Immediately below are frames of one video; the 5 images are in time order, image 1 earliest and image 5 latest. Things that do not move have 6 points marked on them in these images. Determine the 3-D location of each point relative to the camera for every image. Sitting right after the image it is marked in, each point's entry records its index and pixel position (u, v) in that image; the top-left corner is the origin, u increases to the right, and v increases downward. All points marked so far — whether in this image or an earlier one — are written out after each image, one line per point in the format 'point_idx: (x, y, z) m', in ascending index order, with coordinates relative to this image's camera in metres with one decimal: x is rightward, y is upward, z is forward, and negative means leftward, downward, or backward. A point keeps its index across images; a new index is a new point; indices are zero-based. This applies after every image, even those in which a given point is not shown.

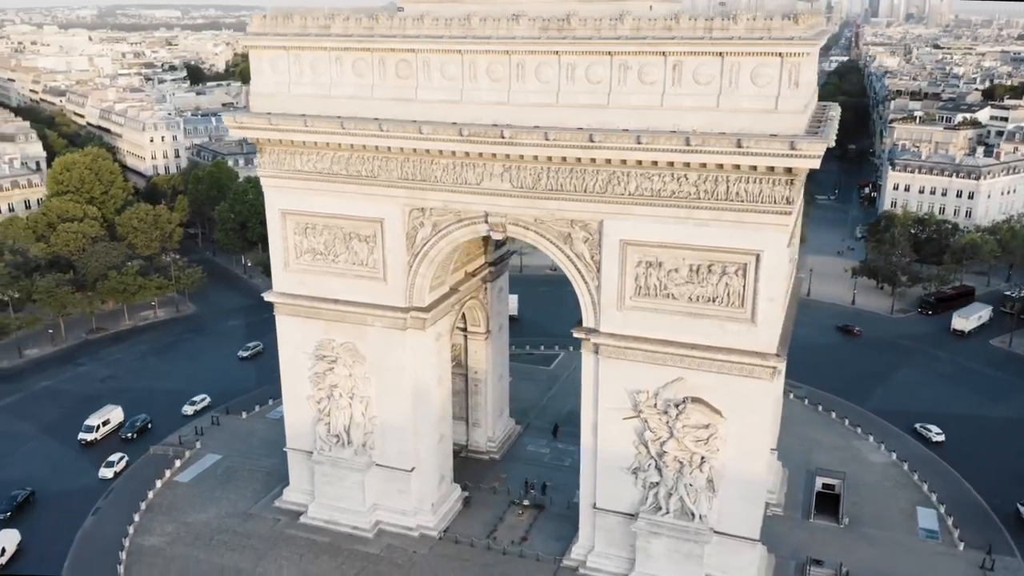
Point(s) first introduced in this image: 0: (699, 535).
0: (+4.5, -5.9, +19.6) m
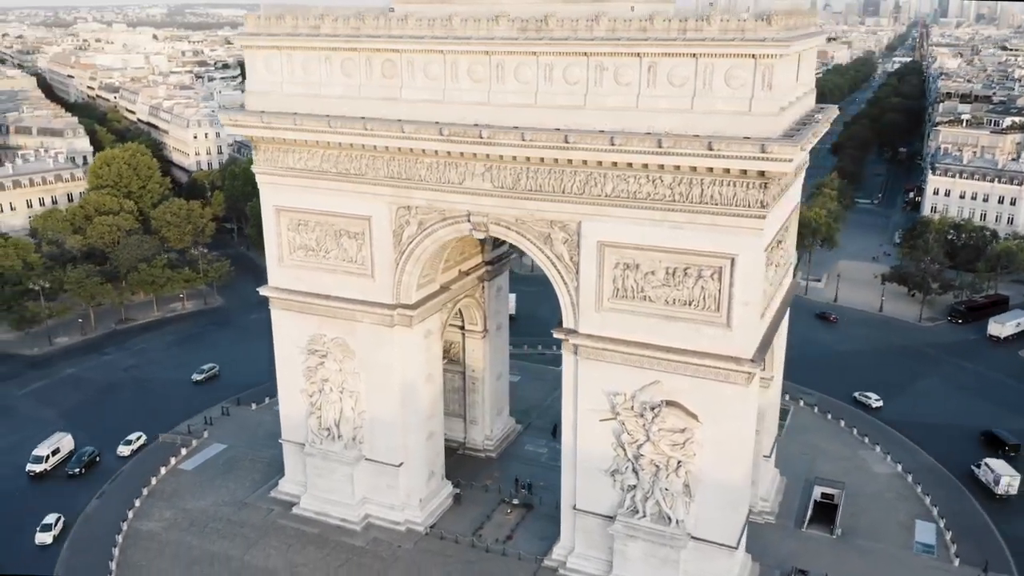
0: (+3.8, -5.9, +19.4) m
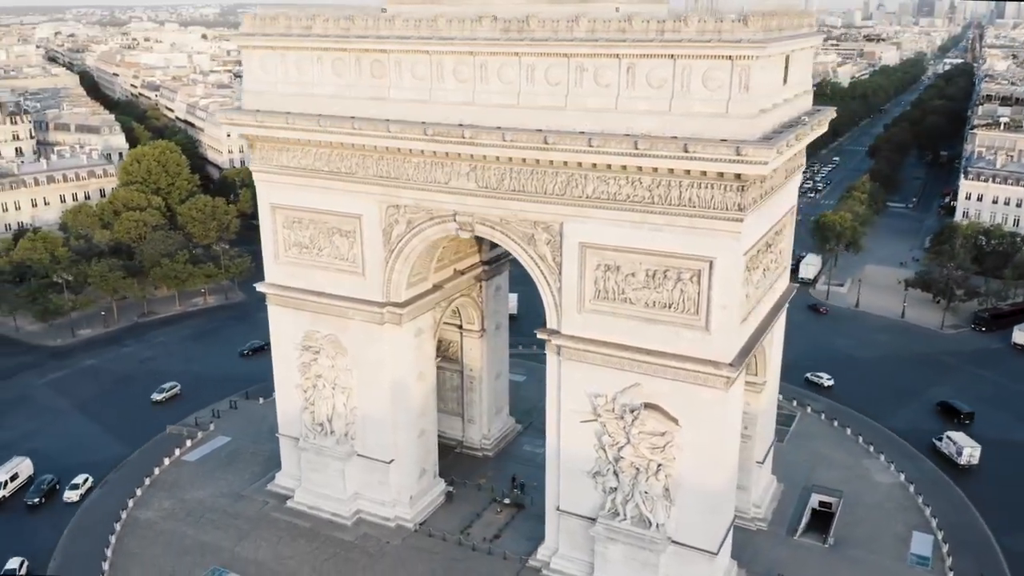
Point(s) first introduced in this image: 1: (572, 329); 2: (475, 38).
0: (+3.3, -6.0, +19.3) m
1: (+1.4, -1.0, +19.5) m
2: (-0.8, +5.6, +18.4) m
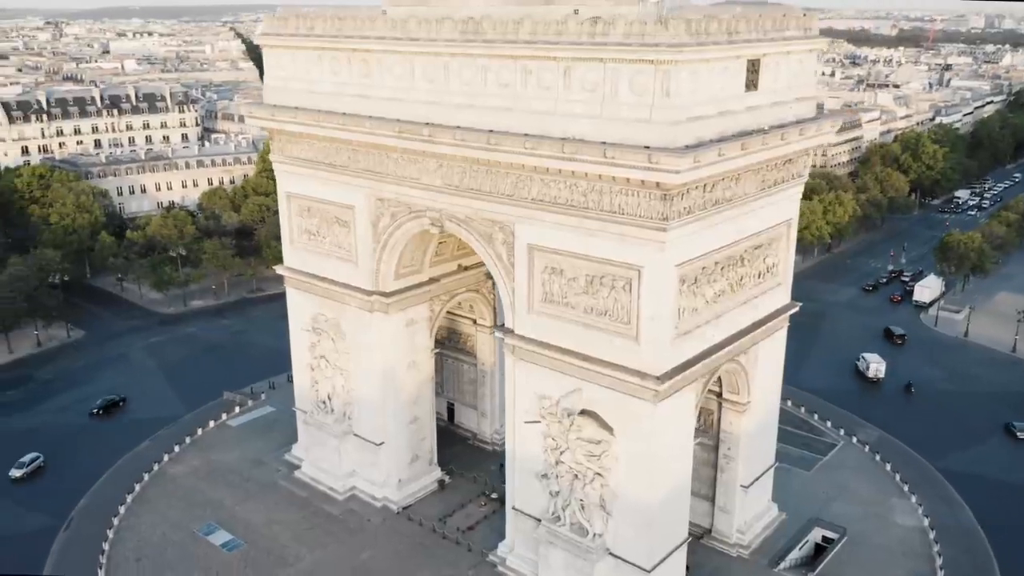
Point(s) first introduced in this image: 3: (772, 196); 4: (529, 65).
0: (+1.8, -6.1, +19.1) m
1: (+0.3, -1.0, +19.6) m
2: (-1.7, +5.7, +19.0) m
3: (+6.2, +2.2, +19.7) m
4: (+0.4, +4.8, +17.6) m
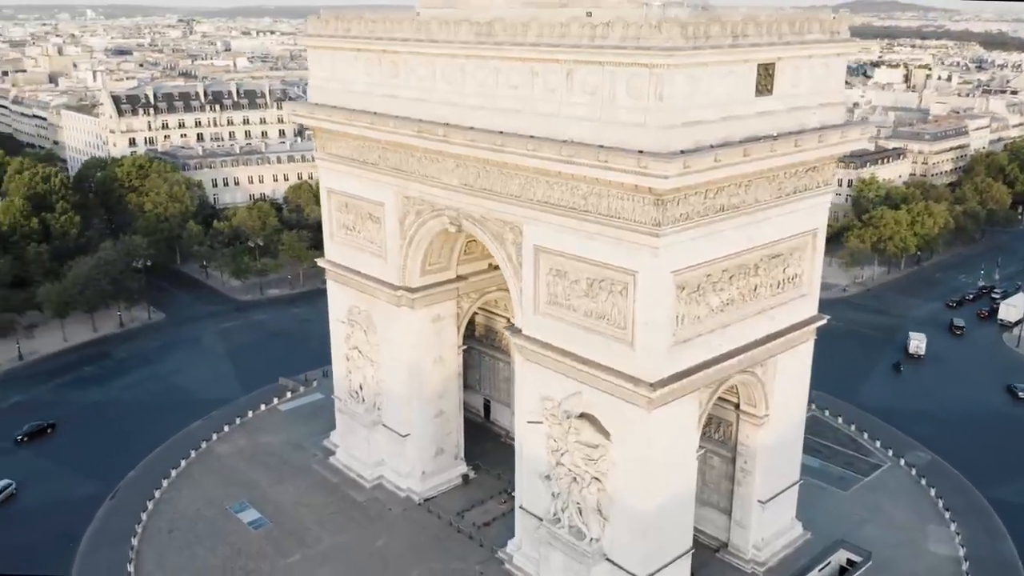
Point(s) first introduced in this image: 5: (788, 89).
0: (+1.7, -6.2, +19.1) m
1: (+0.4, -1.0, +19.7) m
2: (-1.3, +5.8, +19.3) m
3: (+6.5, +1.9, +19.1) m
4: (+0.5, +4.7, +17.7) m
5: (+6.0, +4.3, +17.9) m
